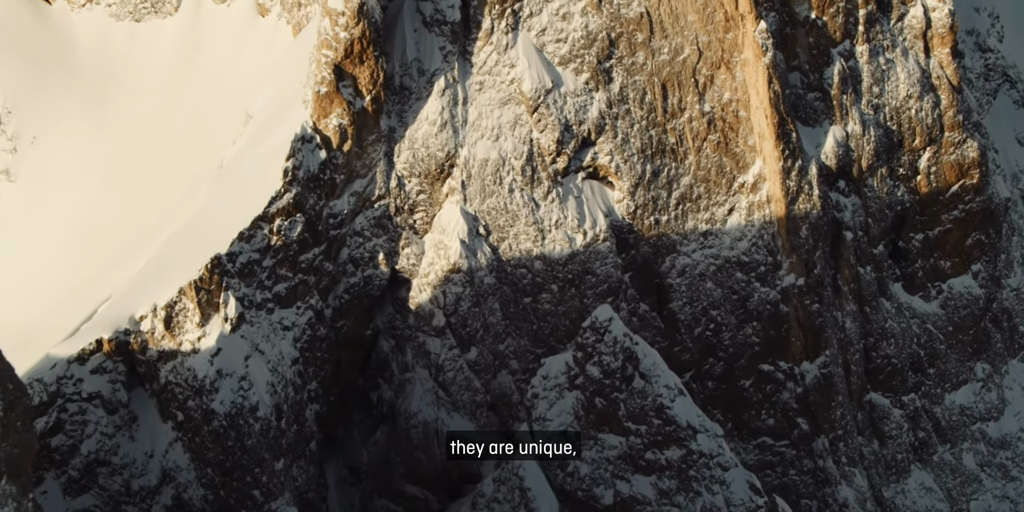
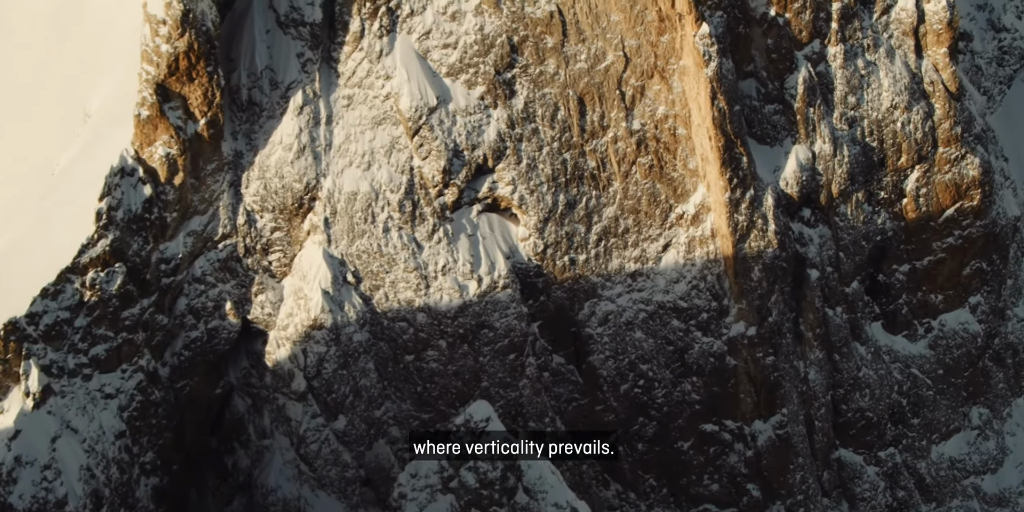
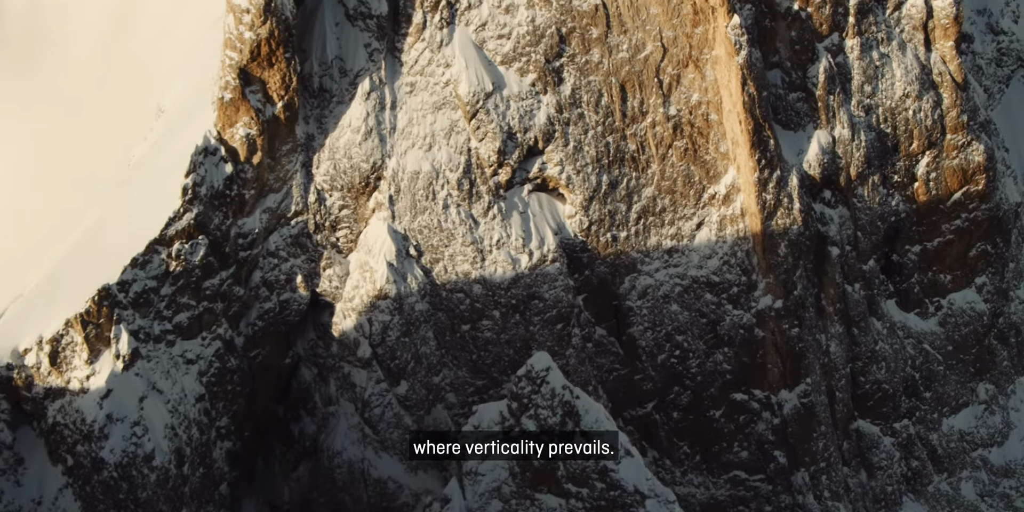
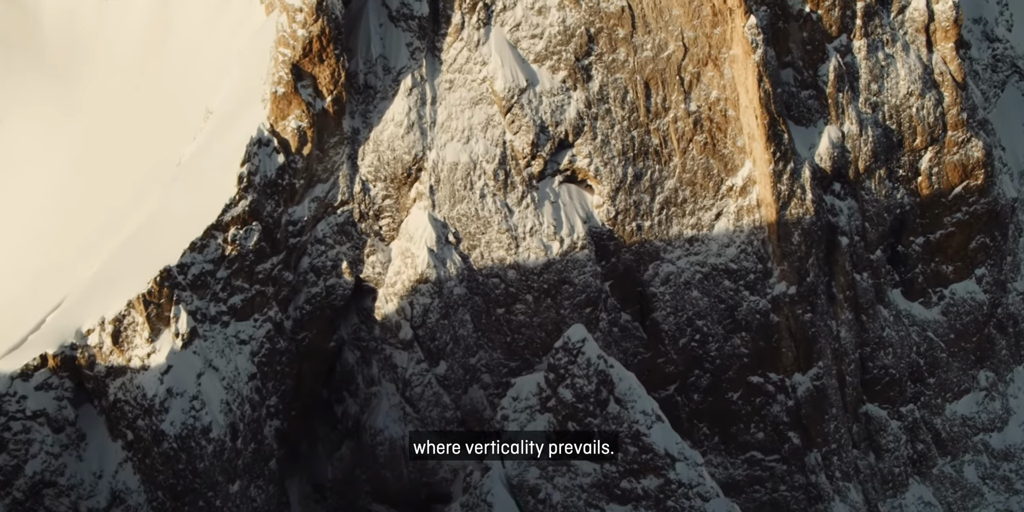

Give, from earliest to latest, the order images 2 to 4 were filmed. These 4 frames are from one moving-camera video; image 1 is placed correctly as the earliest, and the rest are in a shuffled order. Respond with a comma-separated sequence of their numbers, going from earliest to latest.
4, 3, 2
